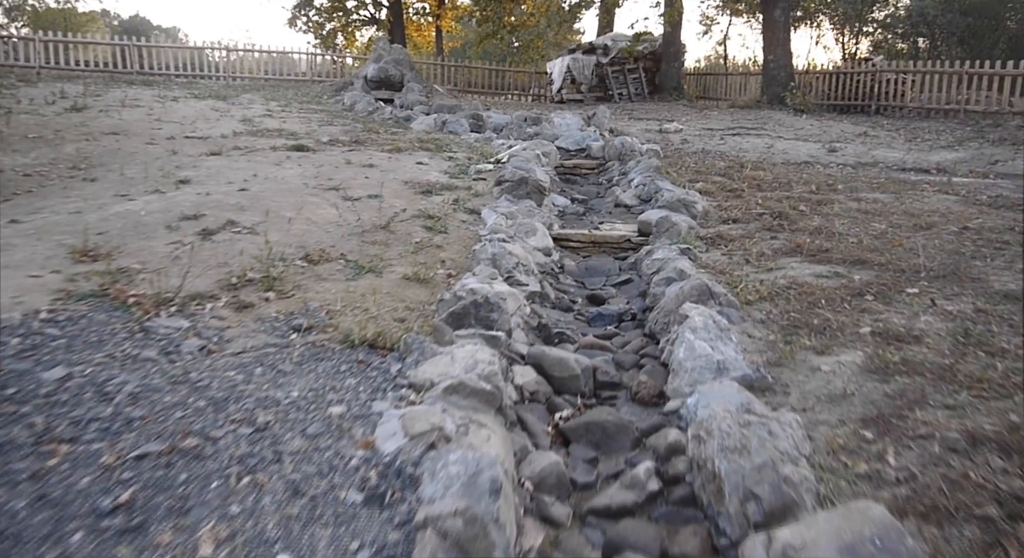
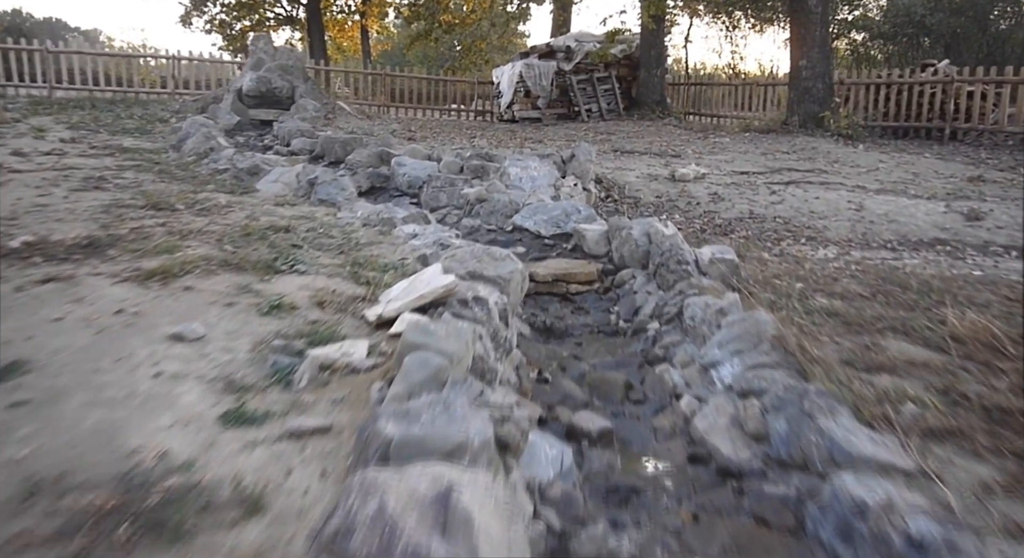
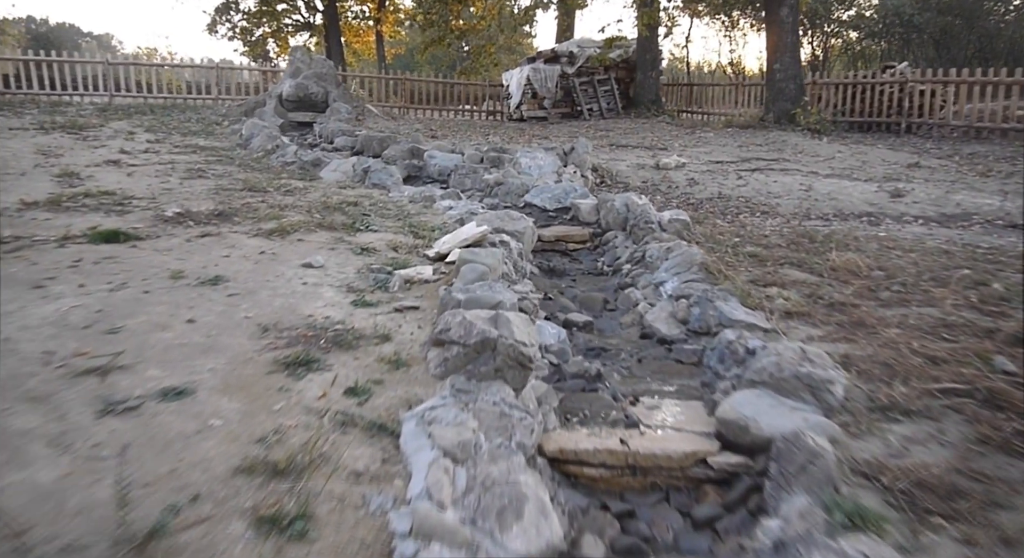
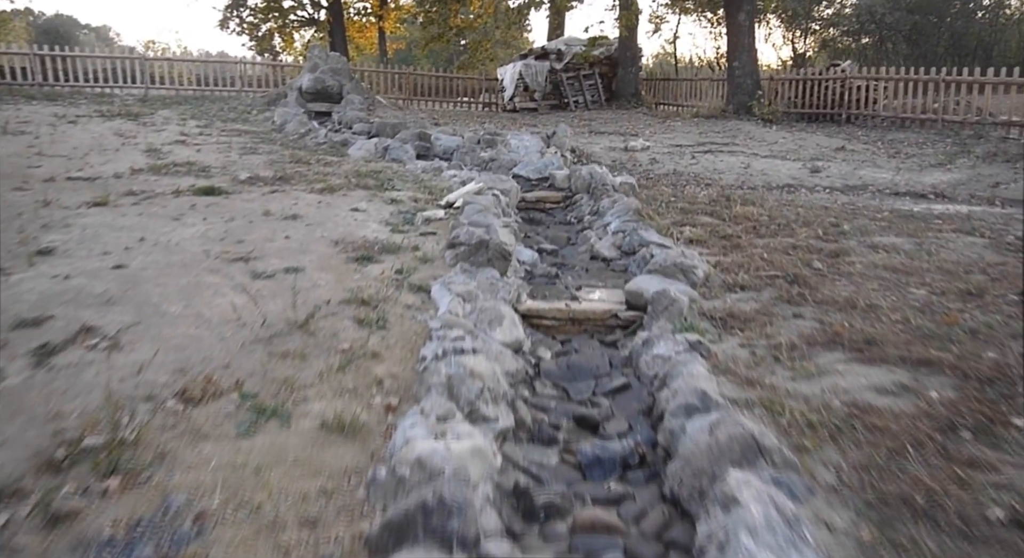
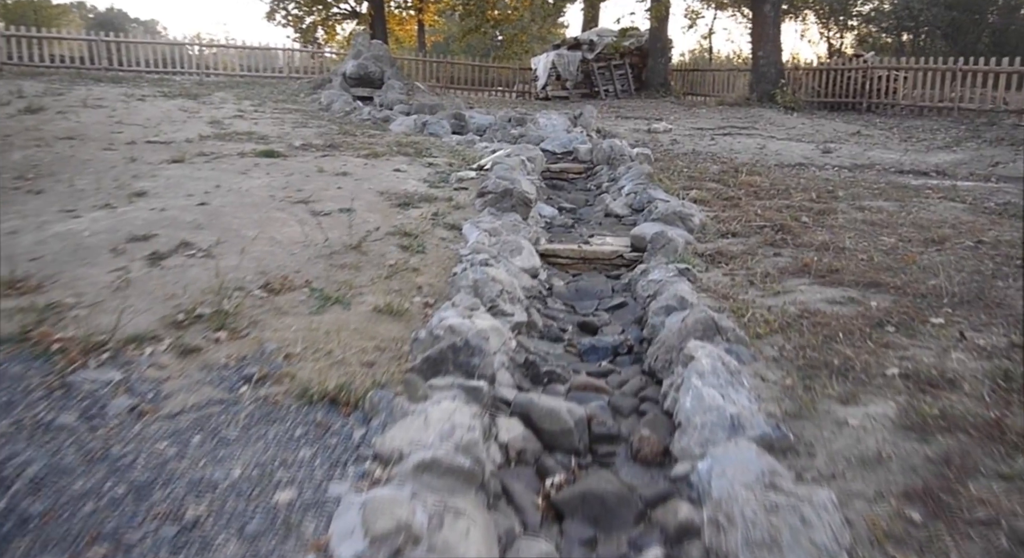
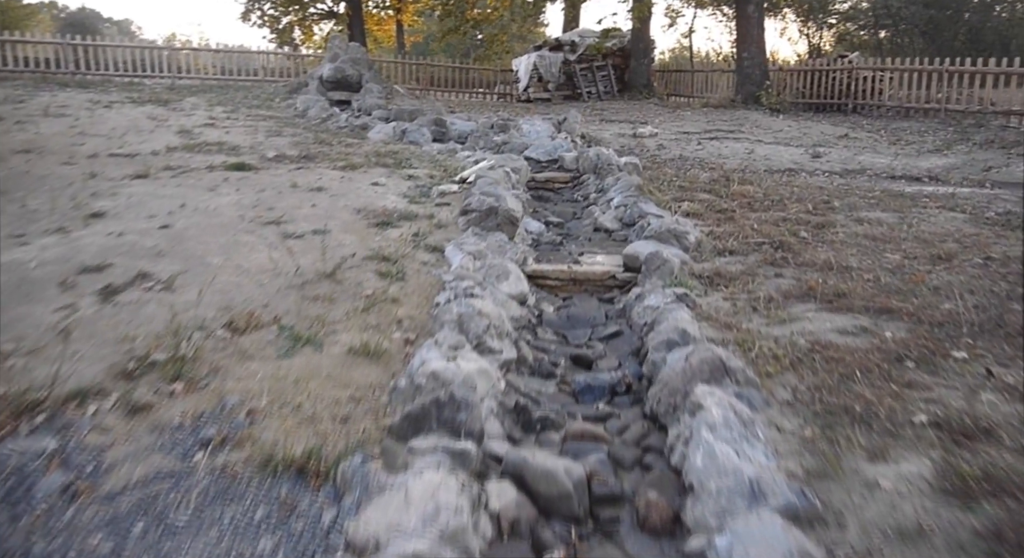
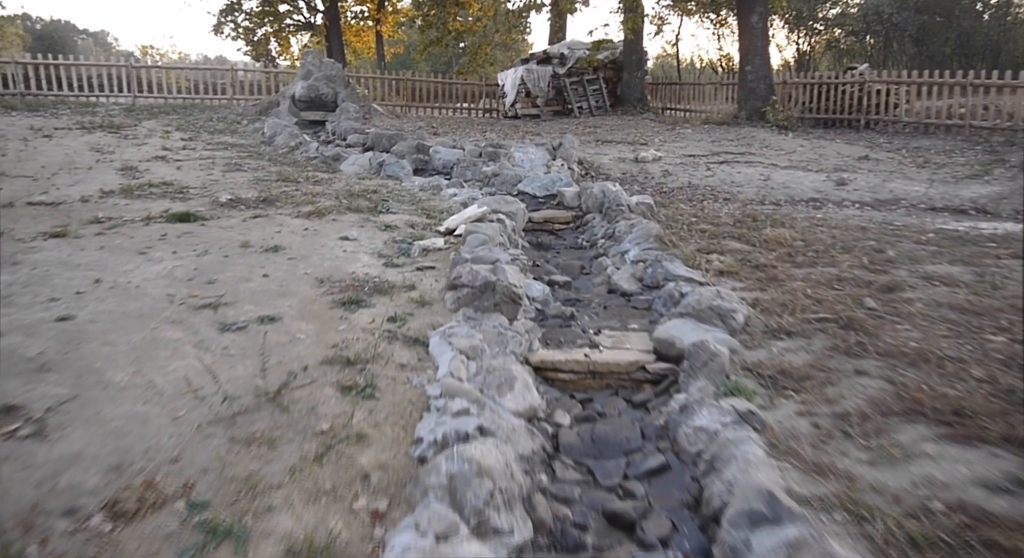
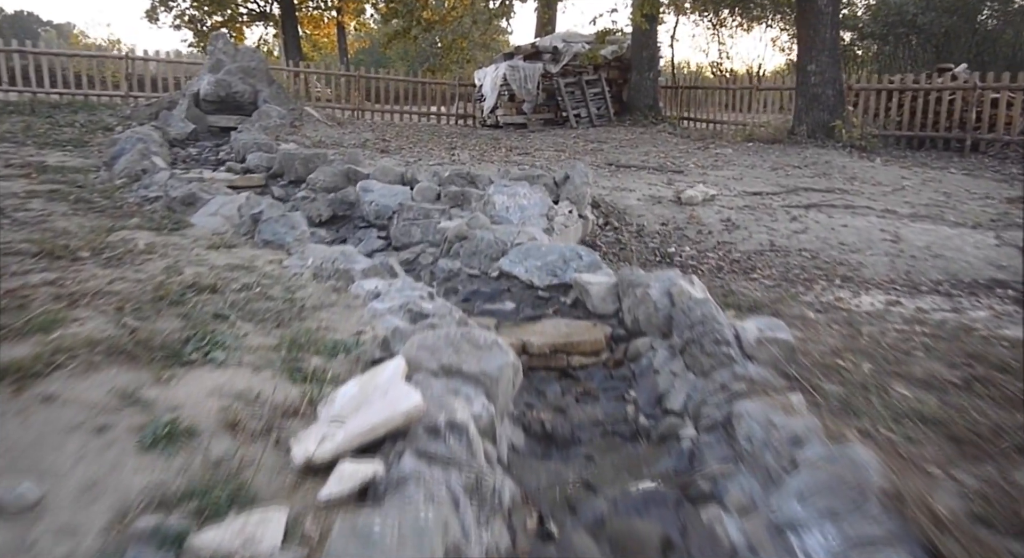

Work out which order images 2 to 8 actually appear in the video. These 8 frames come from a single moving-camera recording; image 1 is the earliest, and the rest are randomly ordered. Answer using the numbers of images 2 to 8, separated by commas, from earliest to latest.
5, 6, 4, 7, 3, 2, 8
